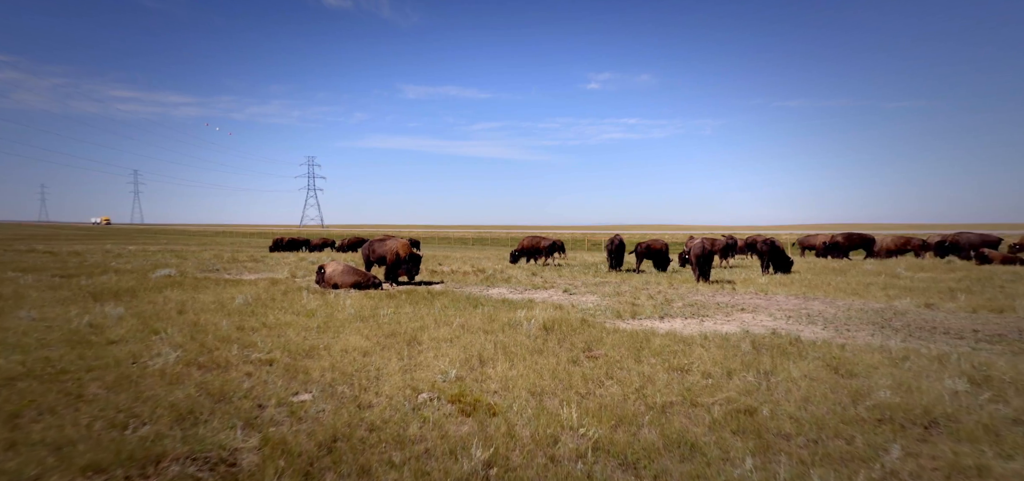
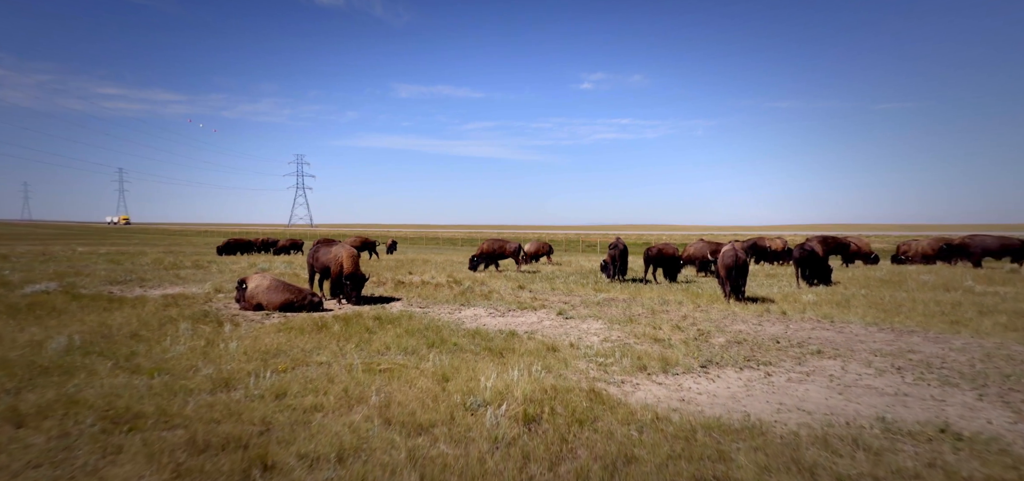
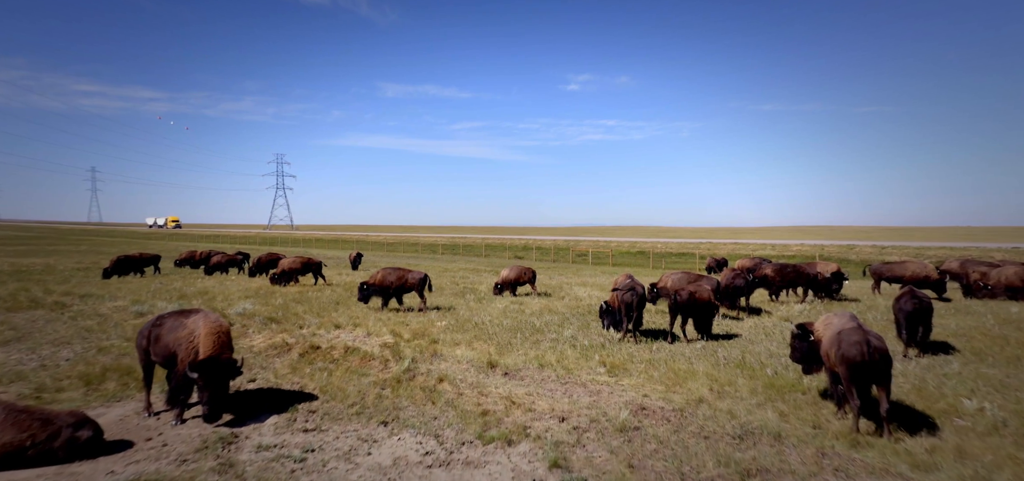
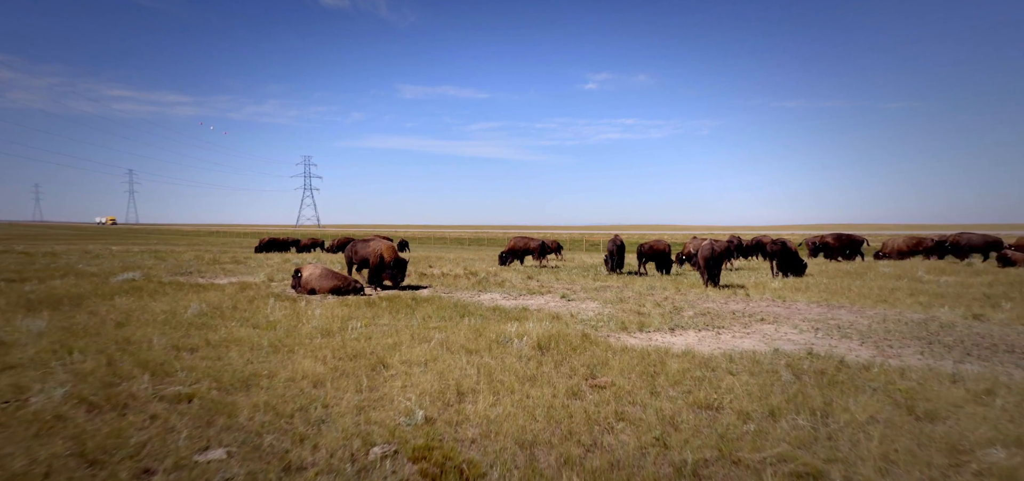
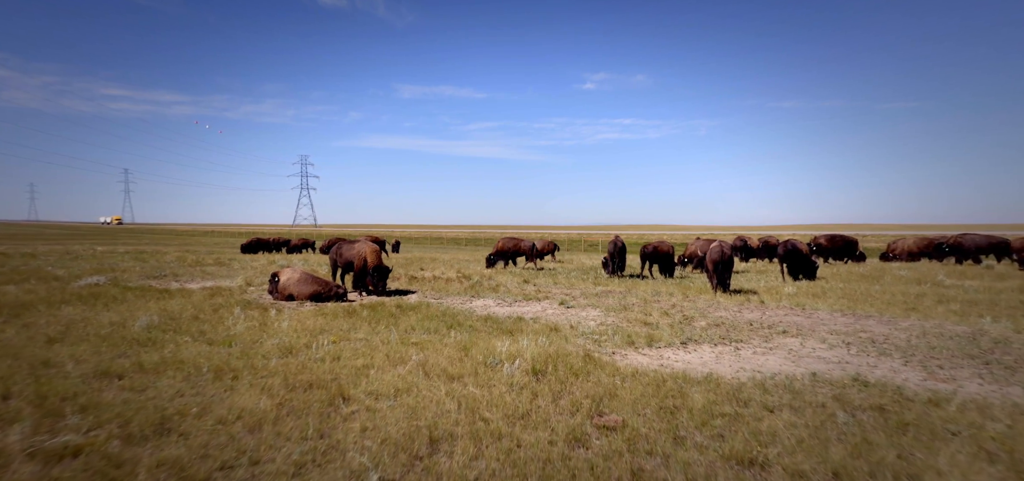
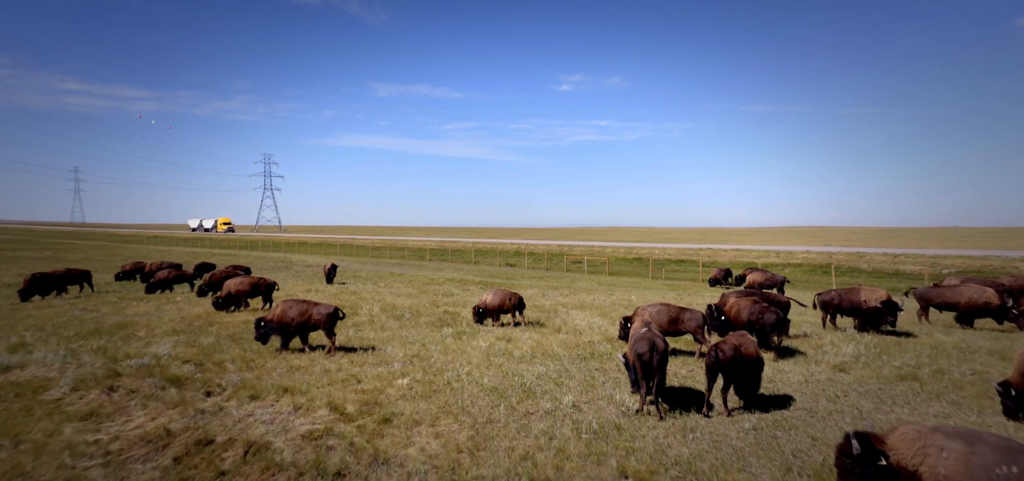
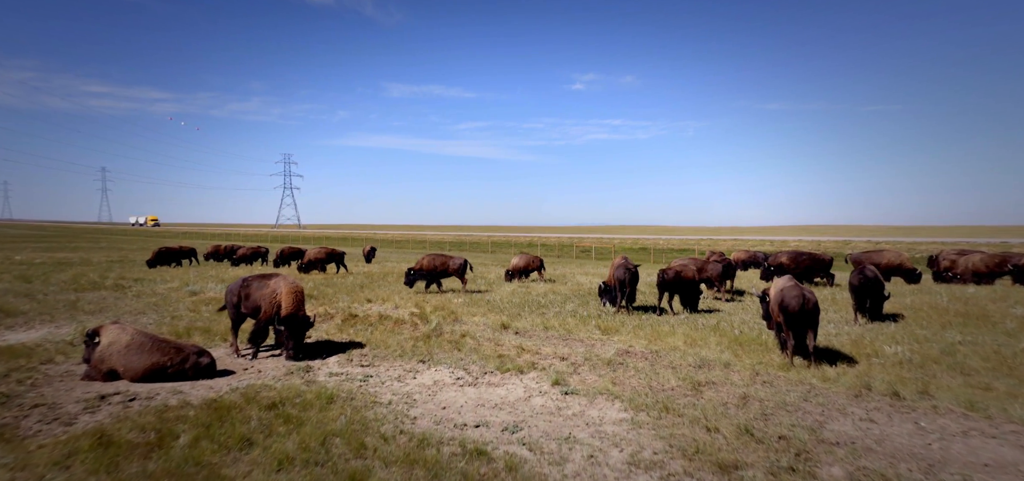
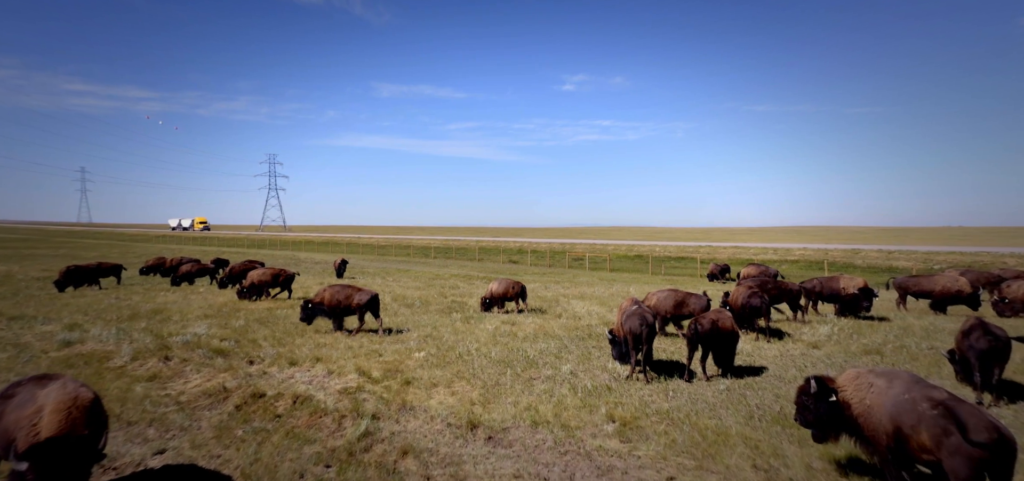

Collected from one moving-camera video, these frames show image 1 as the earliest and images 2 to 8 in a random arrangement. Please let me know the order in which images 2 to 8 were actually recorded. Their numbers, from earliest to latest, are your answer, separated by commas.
4, 5, 2, 7, 3, 8, 6
